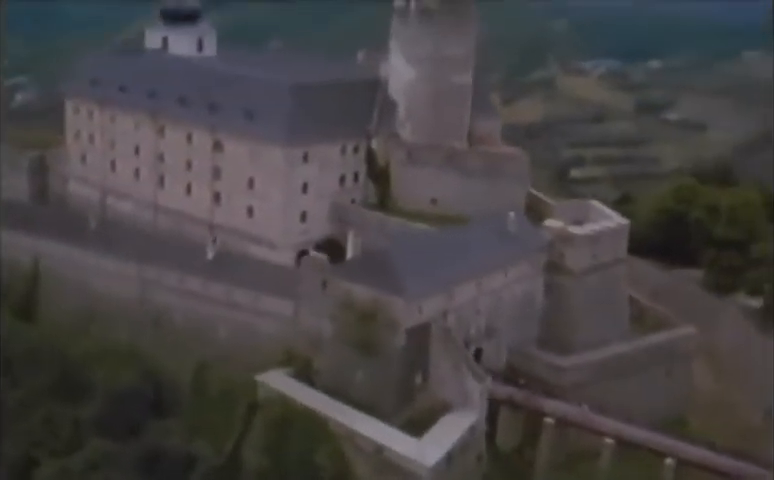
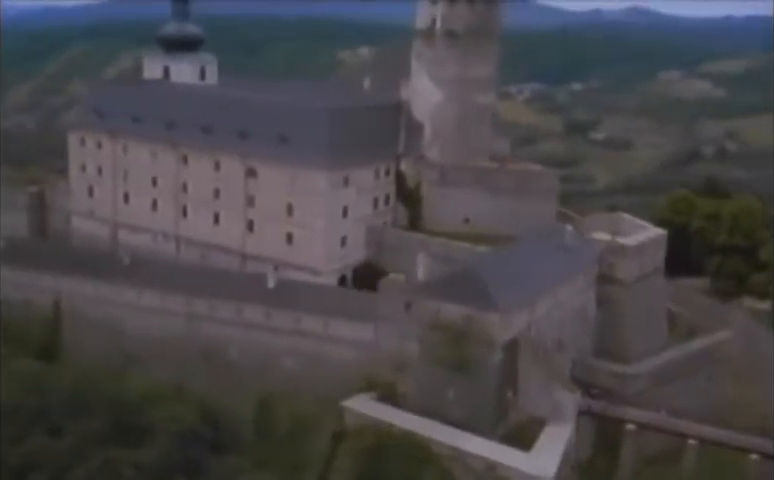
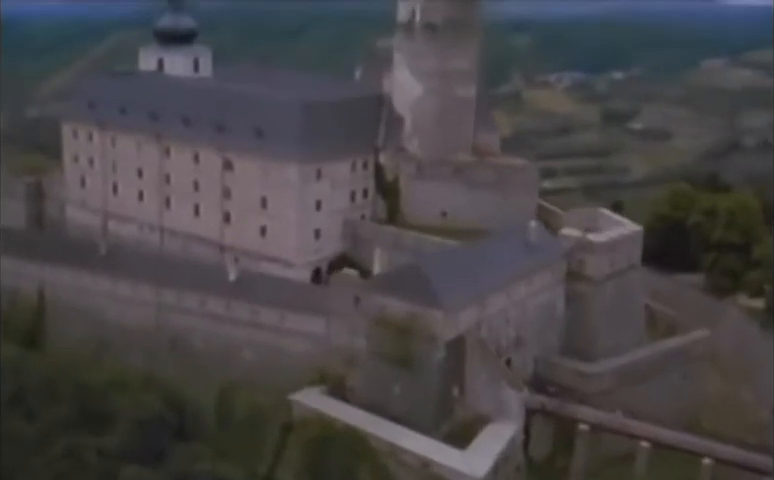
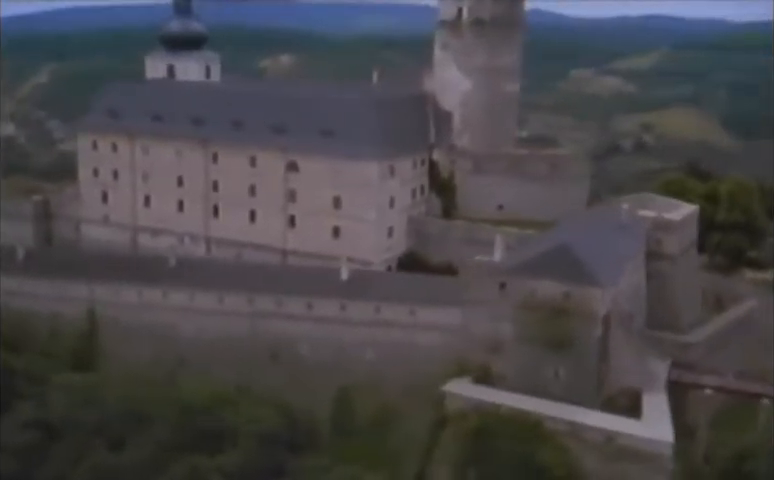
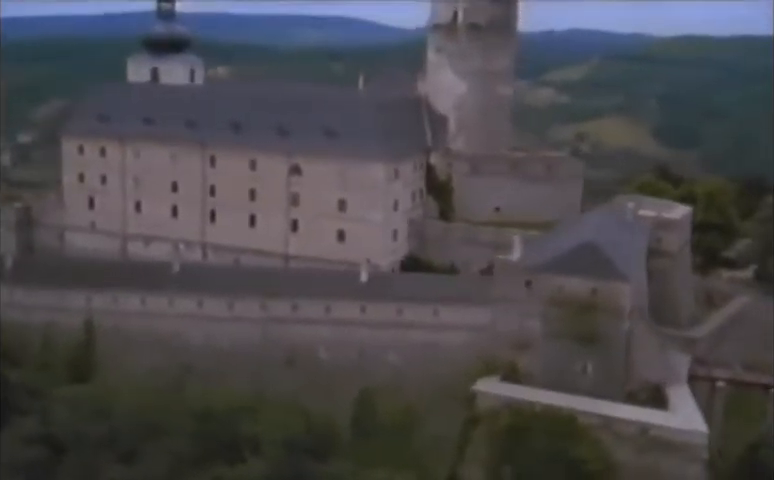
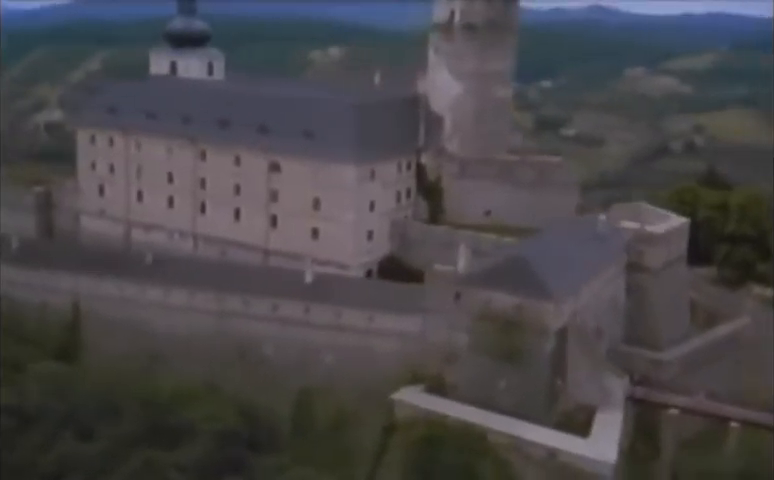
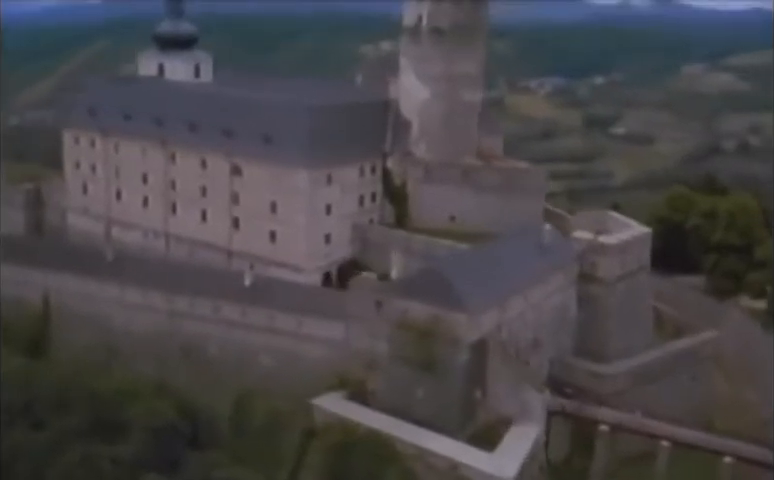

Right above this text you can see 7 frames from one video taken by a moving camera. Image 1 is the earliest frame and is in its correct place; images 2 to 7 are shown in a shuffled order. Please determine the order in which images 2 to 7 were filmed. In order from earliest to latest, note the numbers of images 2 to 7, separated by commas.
3, 7, 2, 6, 4, 5
